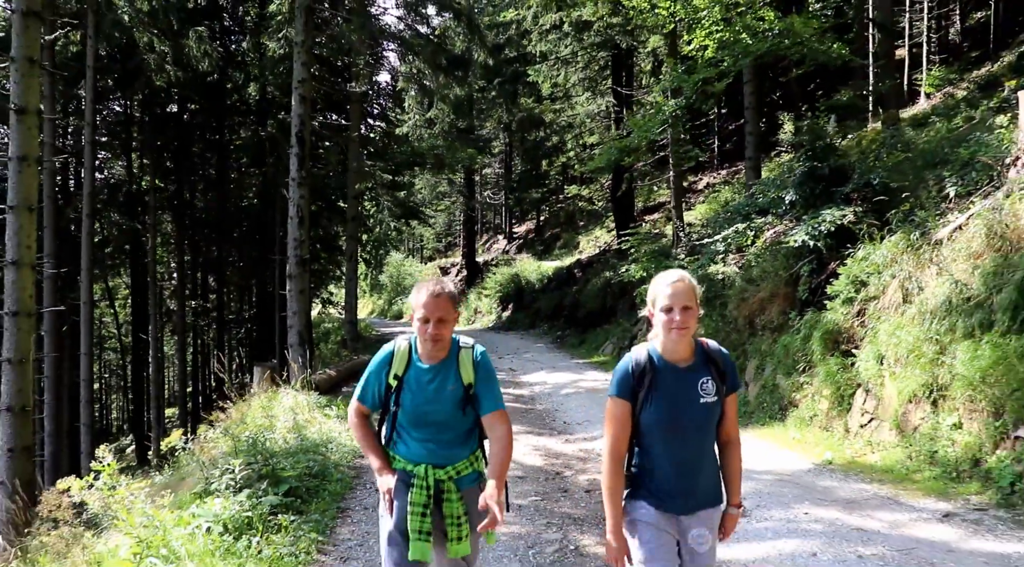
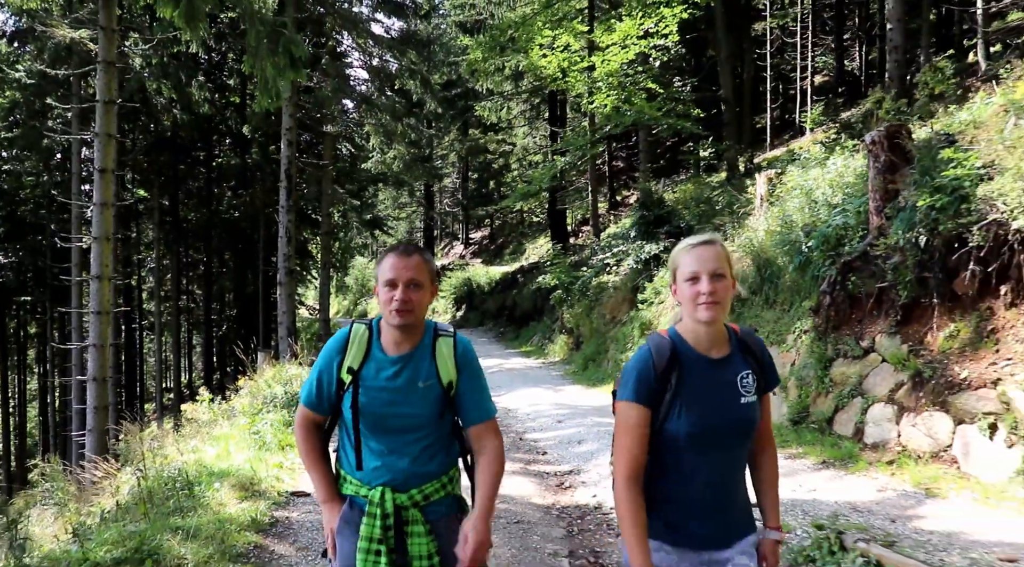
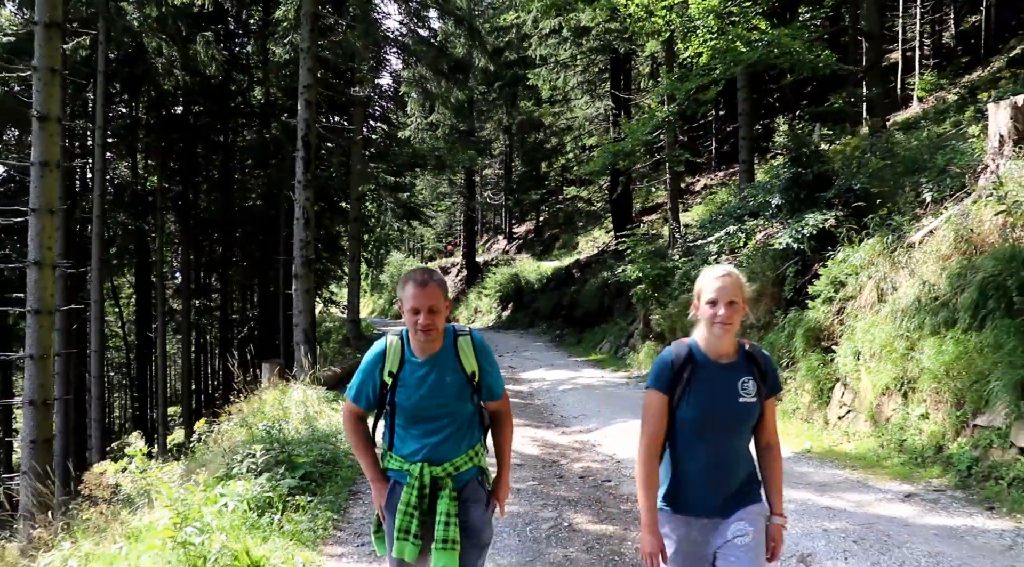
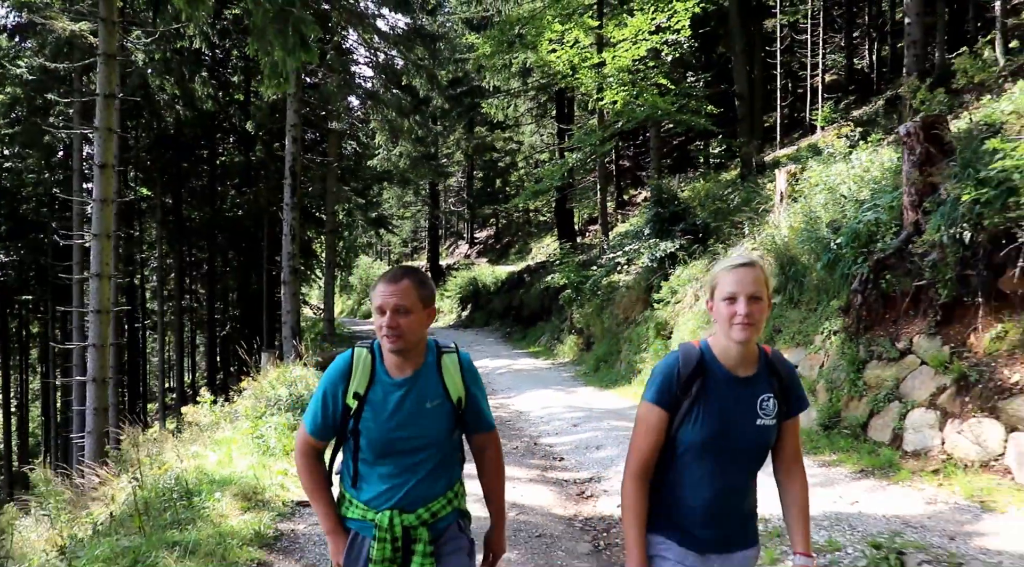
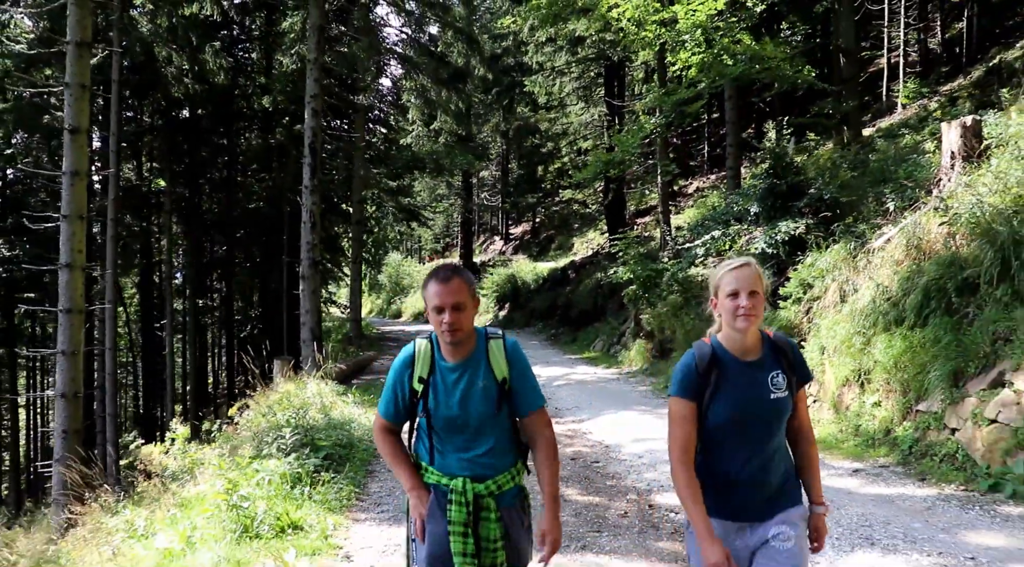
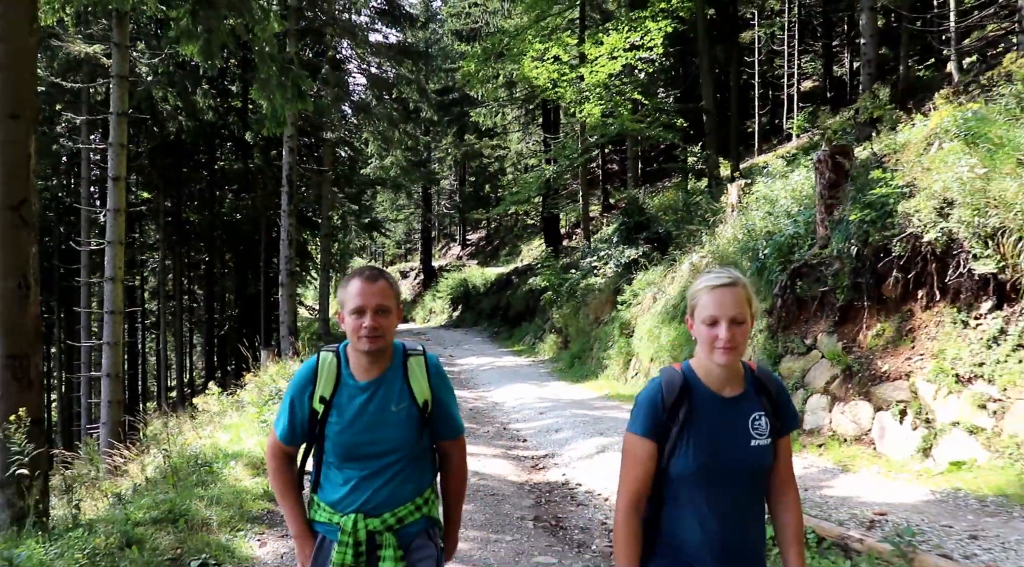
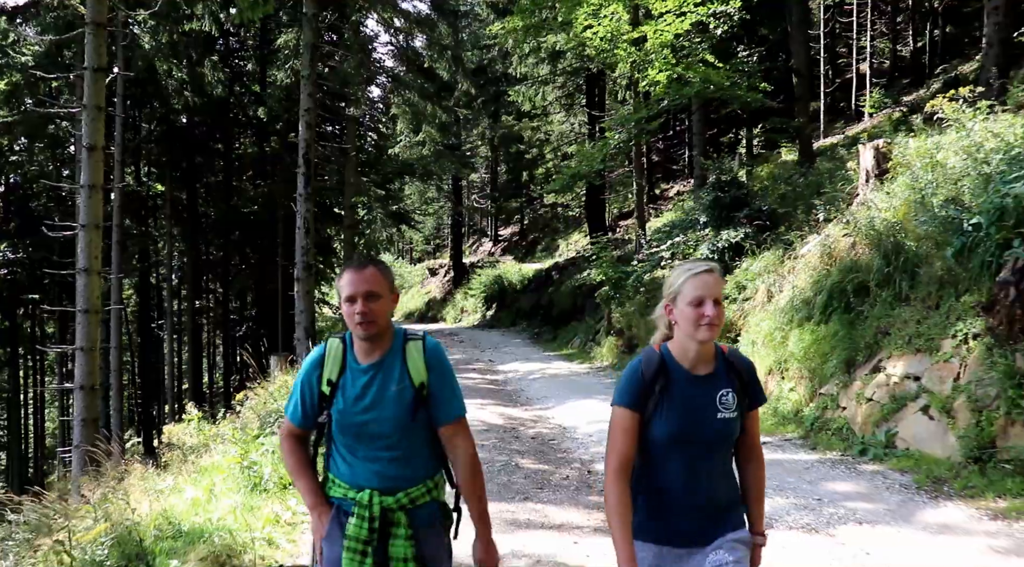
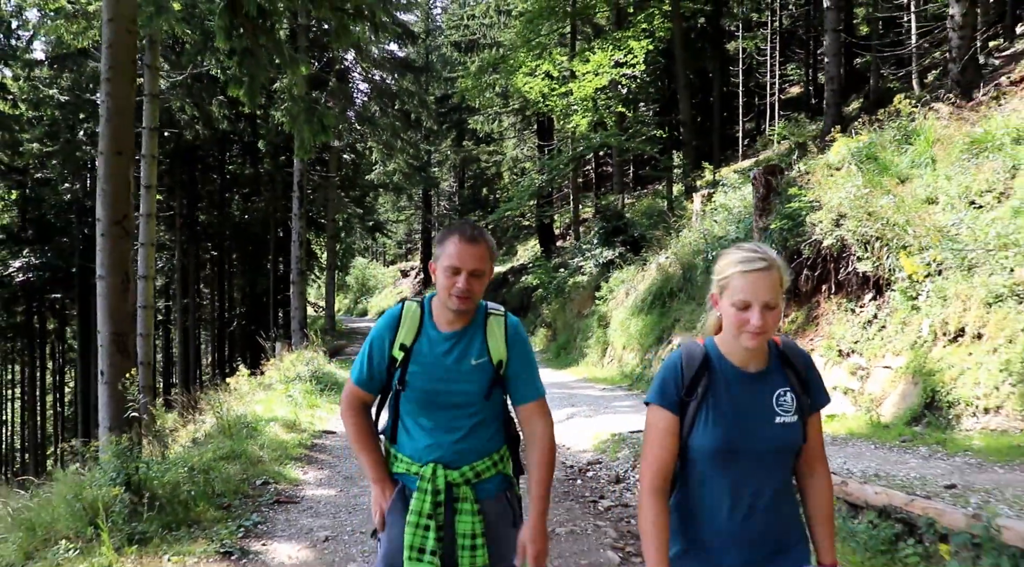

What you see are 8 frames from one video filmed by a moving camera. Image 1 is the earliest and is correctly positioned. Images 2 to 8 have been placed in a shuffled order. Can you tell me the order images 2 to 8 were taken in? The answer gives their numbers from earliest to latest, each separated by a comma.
3, 5, 7, 4, 2, 6, 8
